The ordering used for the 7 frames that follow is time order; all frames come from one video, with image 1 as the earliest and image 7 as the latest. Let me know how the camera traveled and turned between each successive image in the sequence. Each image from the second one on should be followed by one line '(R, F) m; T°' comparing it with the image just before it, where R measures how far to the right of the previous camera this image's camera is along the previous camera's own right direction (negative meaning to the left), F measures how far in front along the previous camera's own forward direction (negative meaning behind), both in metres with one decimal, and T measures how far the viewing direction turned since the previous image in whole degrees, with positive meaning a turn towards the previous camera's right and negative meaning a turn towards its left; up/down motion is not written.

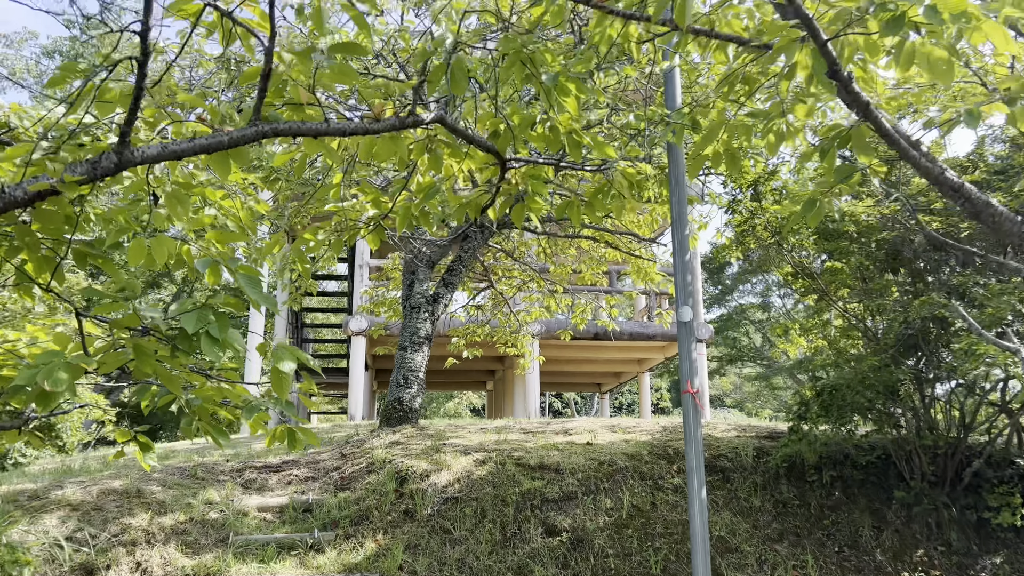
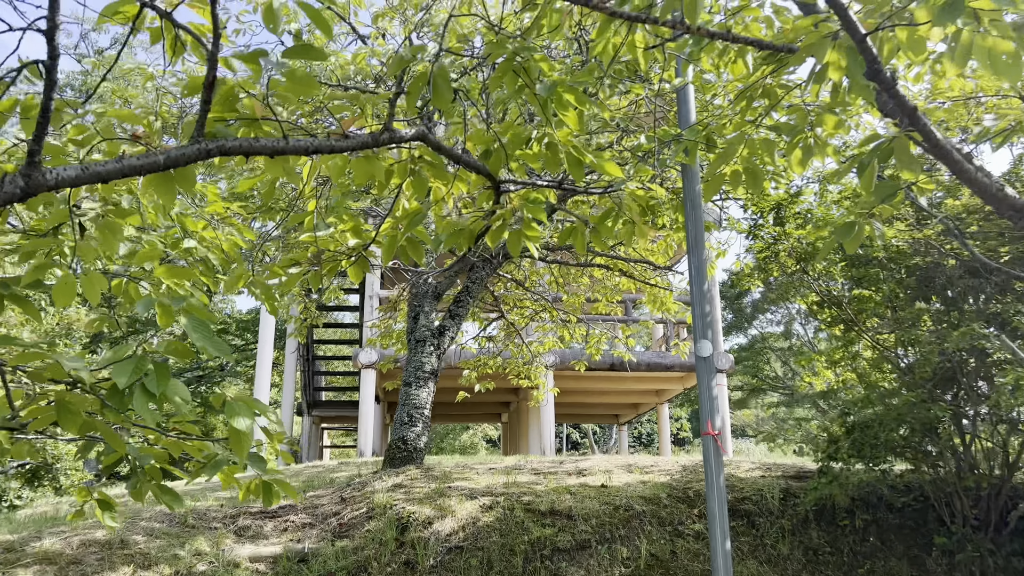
(+0.1, +0.3) m; -1°
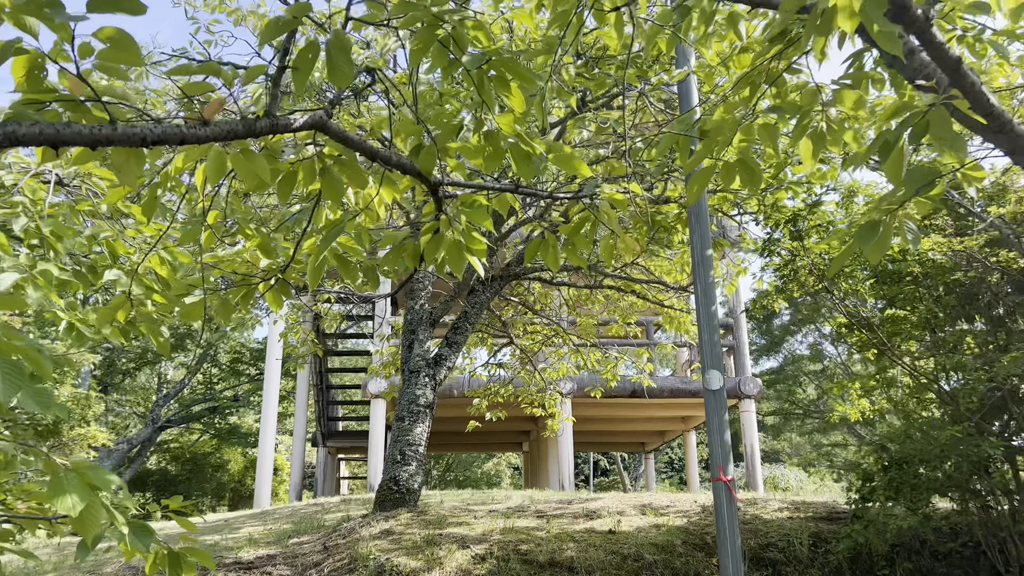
(+0.2, +0.5) m; -2°
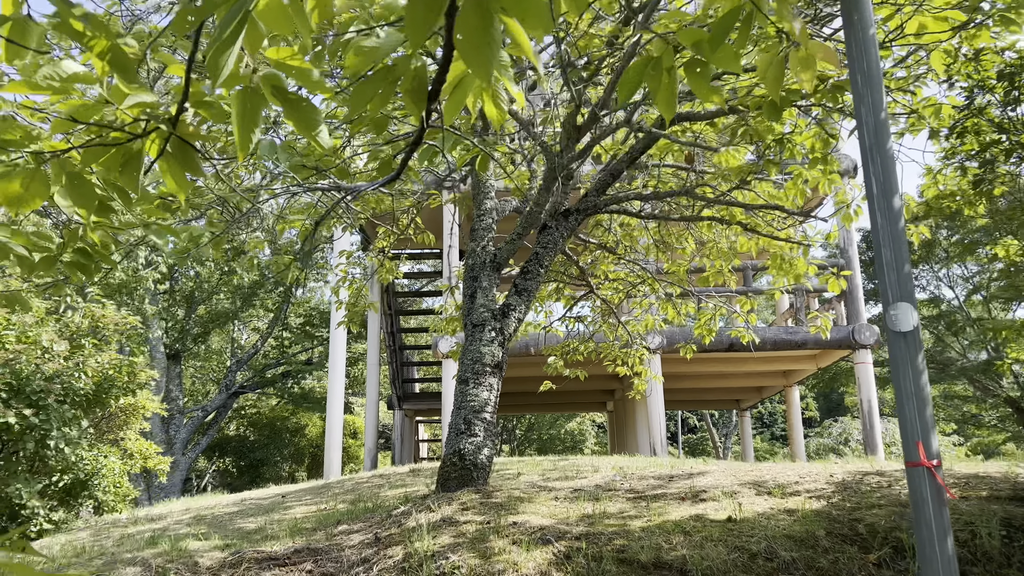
(0.0, +1.1) m; -5°
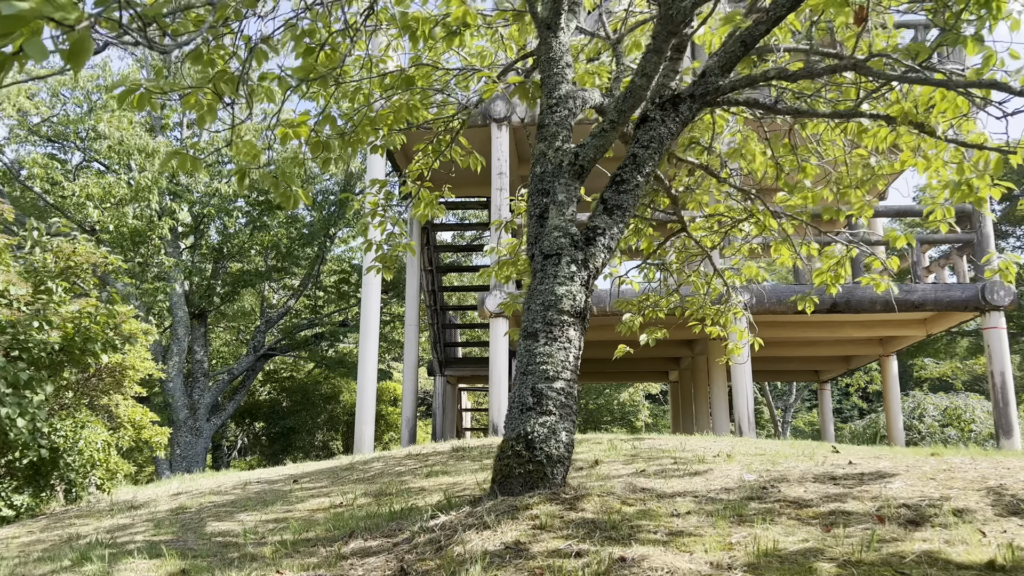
(-0.2, +1.6) m; -3°
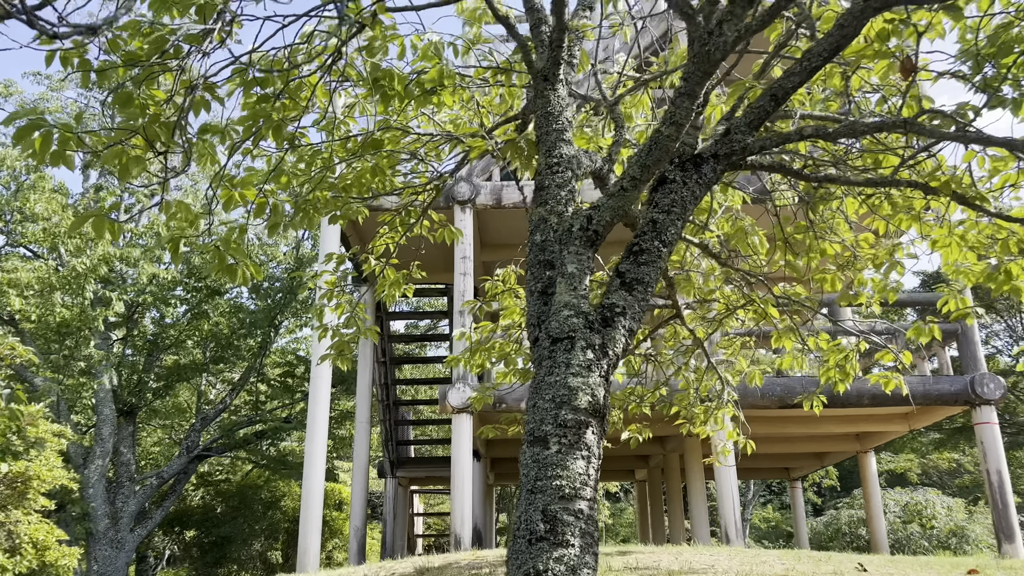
(-0.2, +0.7) m; +4°
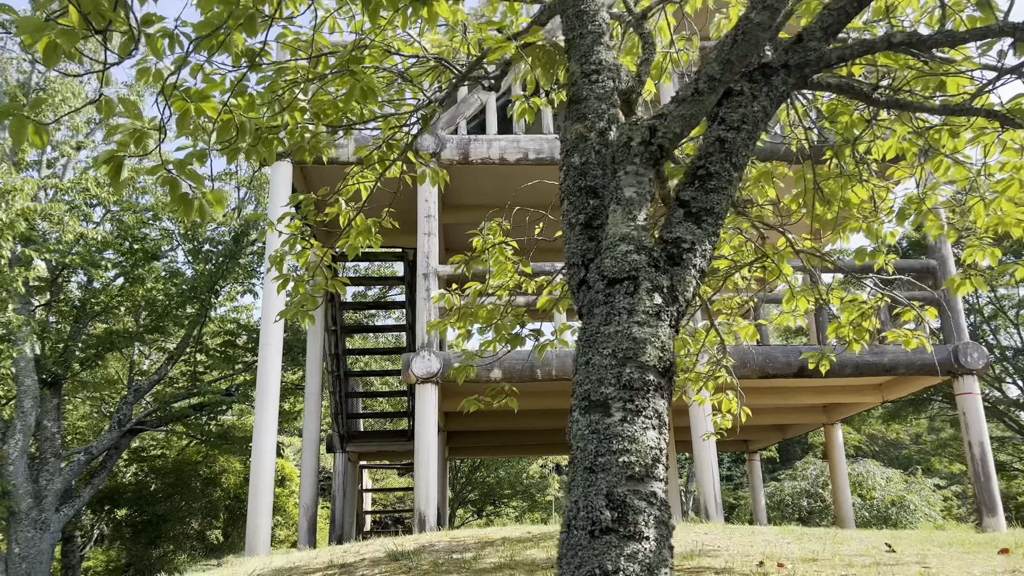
(-0.3, +0.6) m; +4°
